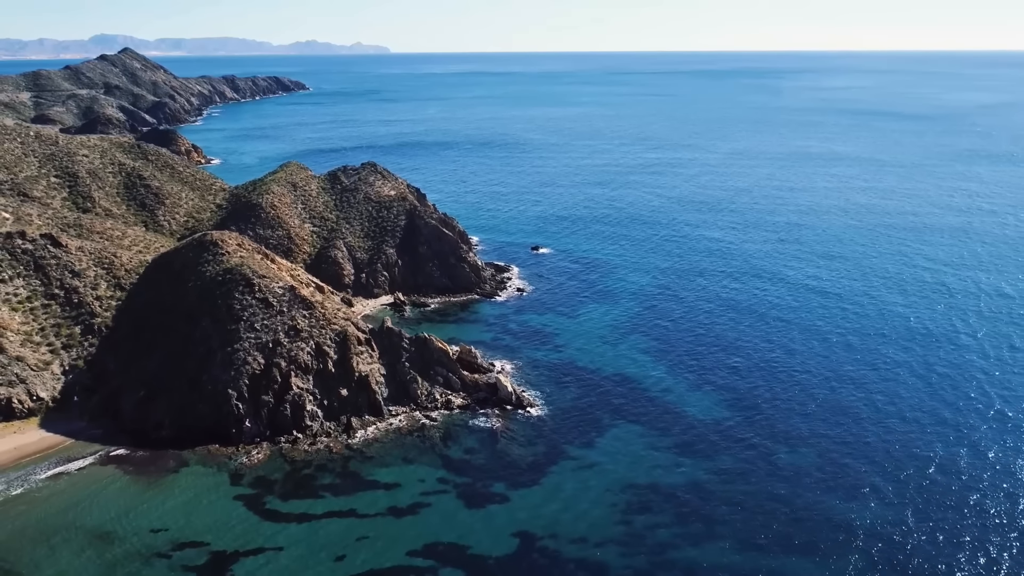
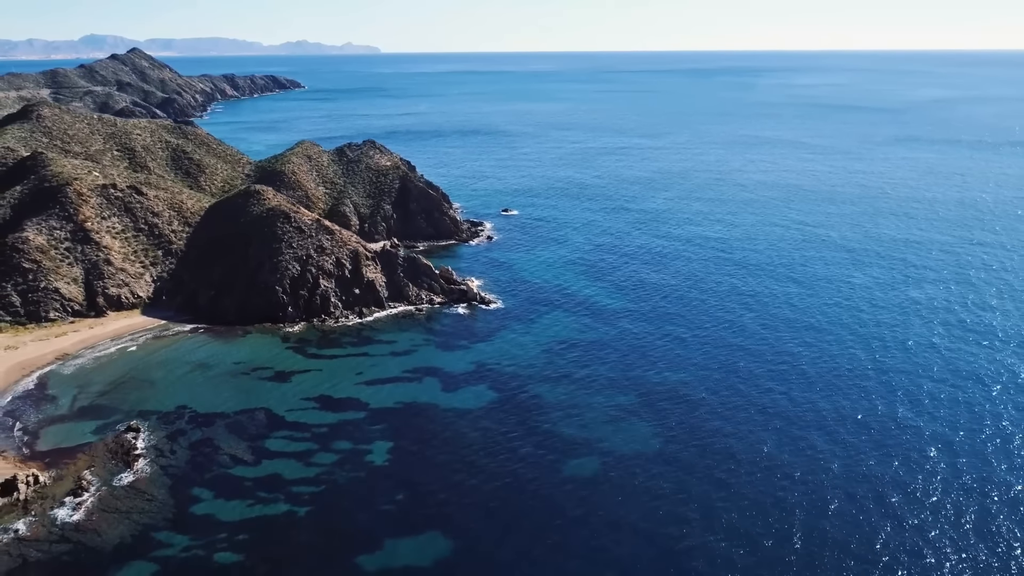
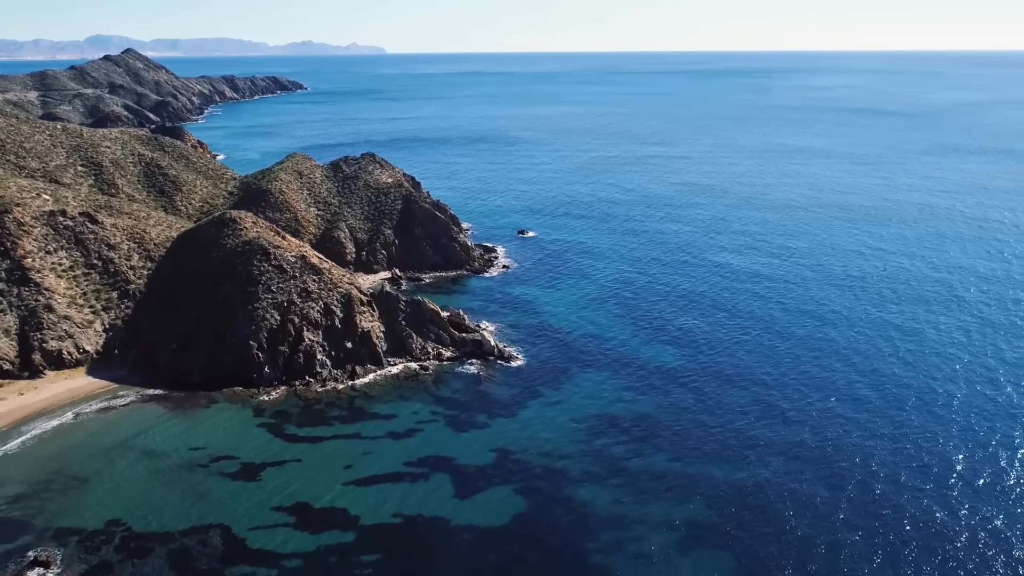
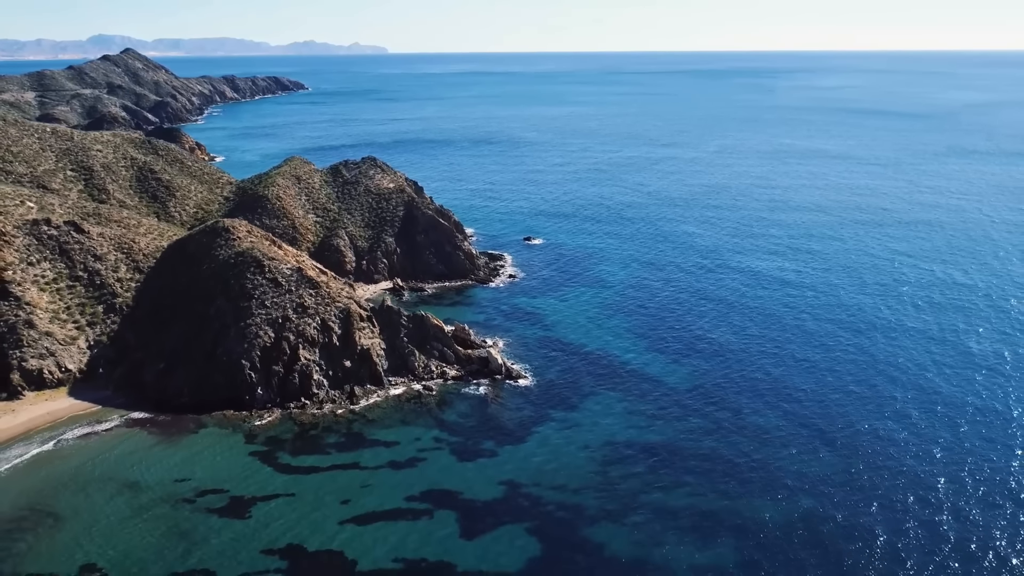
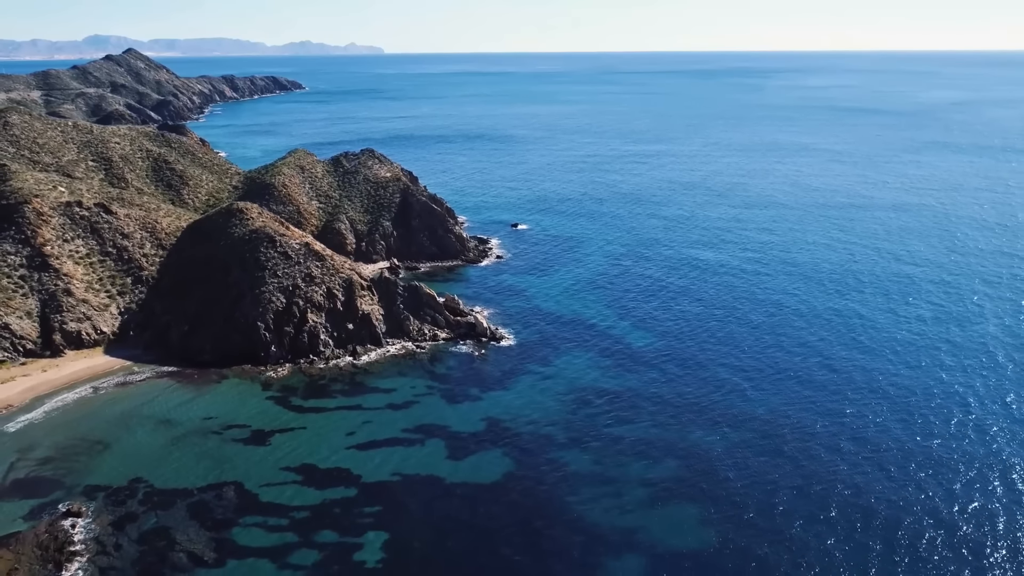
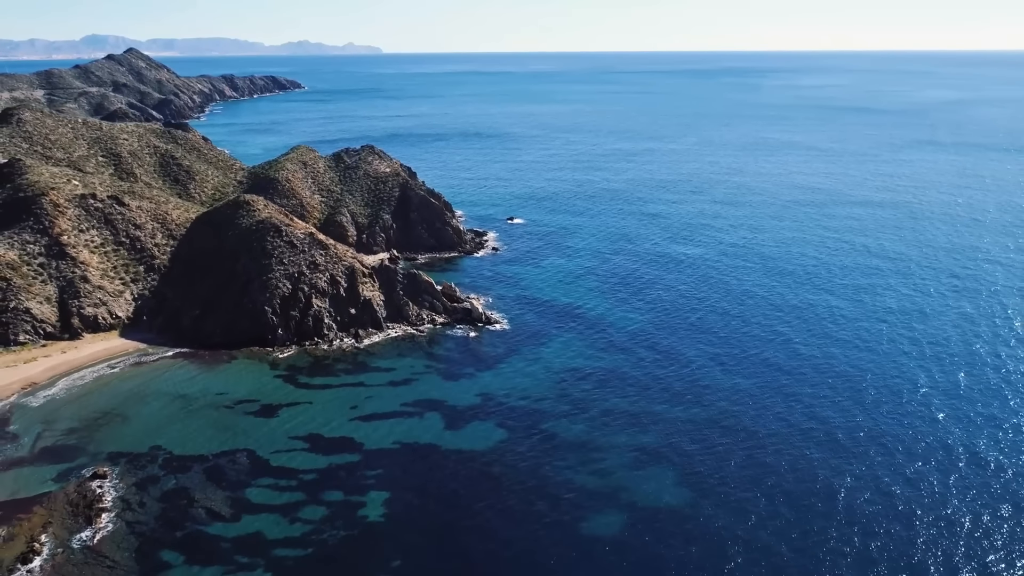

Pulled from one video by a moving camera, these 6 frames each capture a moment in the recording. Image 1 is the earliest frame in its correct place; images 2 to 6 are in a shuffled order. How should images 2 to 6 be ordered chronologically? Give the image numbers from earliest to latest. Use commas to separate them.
4, 3, 5, 6, 2
